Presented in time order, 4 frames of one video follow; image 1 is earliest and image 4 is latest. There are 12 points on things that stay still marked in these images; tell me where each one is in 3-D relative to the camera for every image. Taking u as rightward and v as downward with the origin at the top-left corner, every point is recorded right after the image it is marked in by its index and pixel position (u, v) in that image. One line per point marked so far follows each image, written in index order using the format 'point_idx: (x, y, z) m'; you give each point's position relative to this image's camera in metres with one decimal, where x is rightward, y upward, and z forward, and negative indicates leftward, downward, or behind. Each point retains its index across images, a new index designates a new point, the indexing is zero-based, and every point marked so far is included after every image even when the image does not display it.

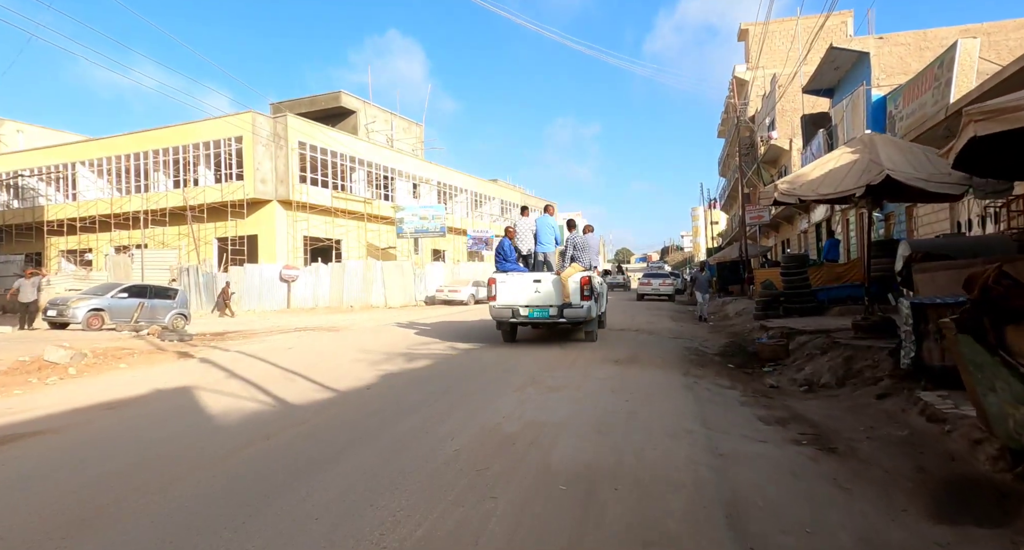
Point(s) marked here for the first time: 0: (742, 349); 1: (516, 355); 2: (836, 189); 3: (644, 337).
0: (+4.6, -1.5, +11.0) m
1: (+0.1, -1.4, +10.0) m
2: (+4.6, +1.2, +7.8) m
3: (+3.0, -1.4, +12.7) m
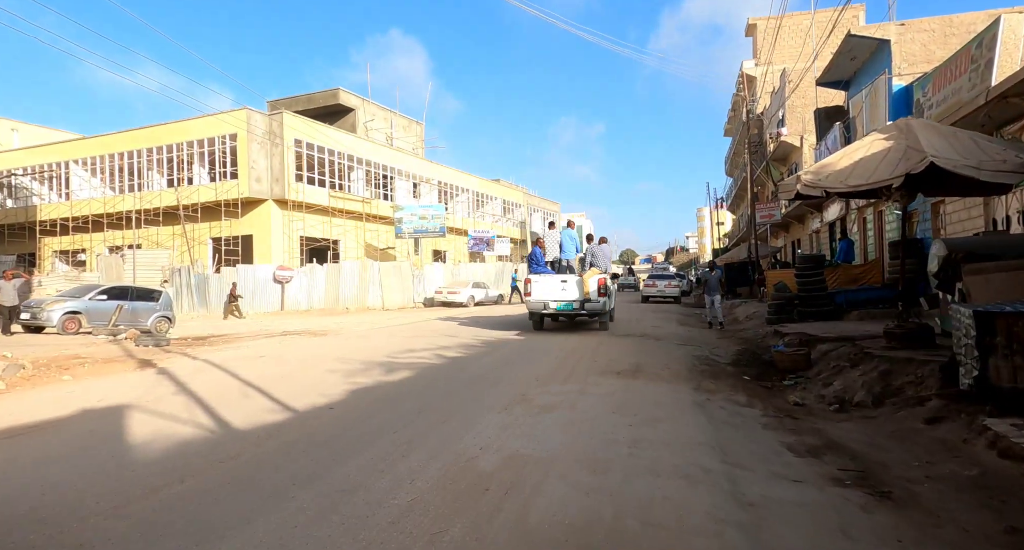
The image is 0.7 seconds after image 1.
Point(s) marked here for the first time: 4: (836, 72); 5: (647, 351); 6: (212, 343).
0: (+4.5, -1.5, +10.1) m
1: (-0.1, -1.5, +9.1) m
2: (+4.4, +1.2, +6.8) m
3: (+2.9, -1.5, +11.8) m
4: (+10.5, +6.6, +17.7) m
5: (+2.6, -1.4, +10.4) m
6: (-8.0, -1.8, +14.6) m
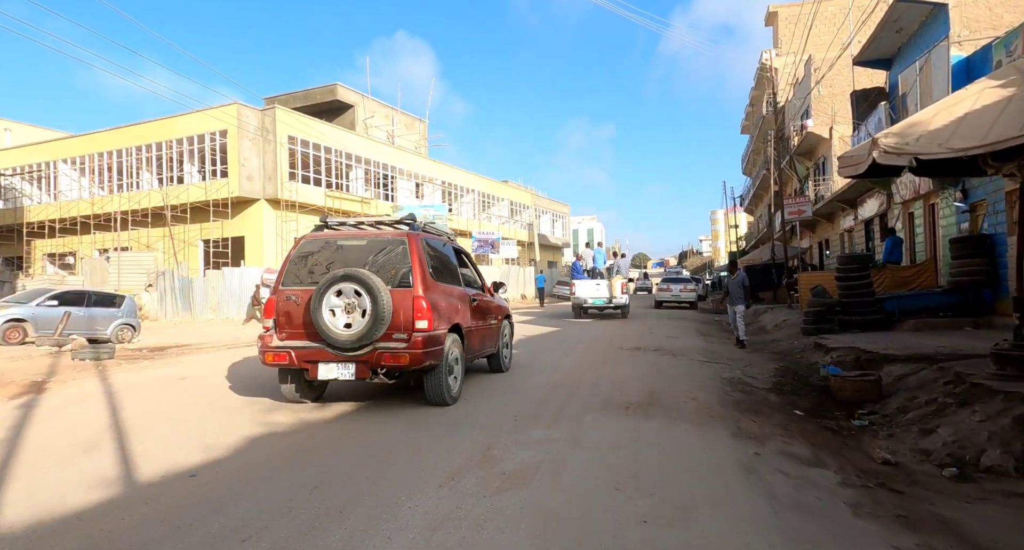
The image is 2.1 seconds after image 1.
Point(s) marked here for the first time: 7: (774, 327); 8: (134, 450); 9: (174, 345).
0: (+4.2, -1.5, +8.0) m
1: (-0.3, -1.5, +7.1) m
2: (+4.1, +1.2, +4.8) m
3: (+2.7, -1.5, +9.7) m
4: (+10.4, +6.5, +15.6) m
5: (+2.3, -1.5, +8.4) m
6: (-8.2, -1.9, +12.8) m
7: (+7.2, -1.4, +15.0) m
8: (-3.0, -1.4, +4.4) m
9: (-9.7, -2.0, +15.8) m
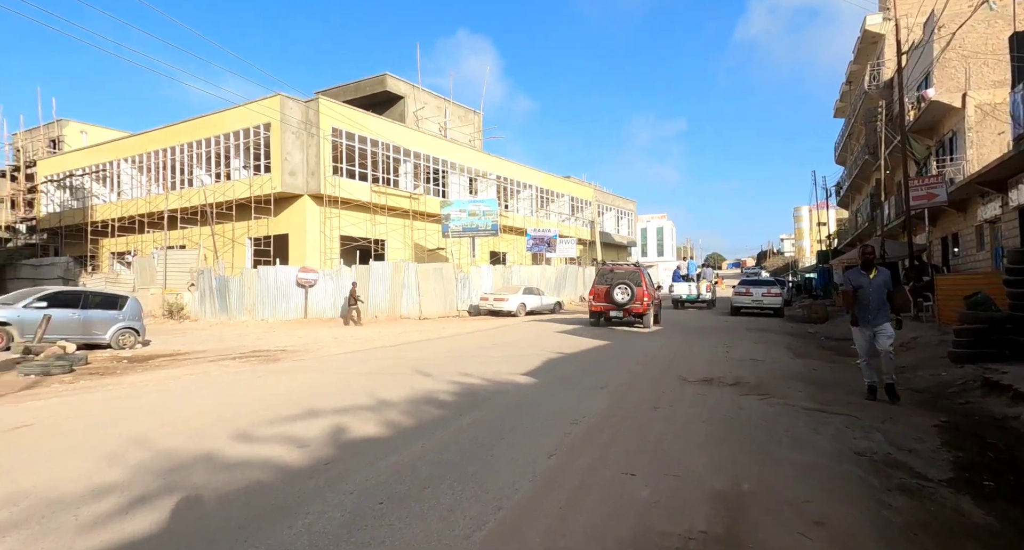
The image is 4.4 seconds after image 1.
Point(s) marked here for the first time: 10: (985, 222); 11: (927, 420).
0: (+4.1, -1.6, +4.5) m
1: (-0.5, -1.5, +4.2) m
2: (+3.6, +1.2, +1.4) m
3: (+2.9, -1.5, +6.5) m
4: (+11.2, +6.4, +11.3) m
5: (+2.3, -1.5, +5.2) m
6: (-7.6, -1.9, +10.9) m
7: (+7.9, -1.5, +11.2) m
8: (-3.5, -1.4, +1.9) m
9: (-8.7, -2.0, +14.0) m
10: (+15.0, +1.7, +17.5) m
11: (+4.6, -1.6, +6.1) m
